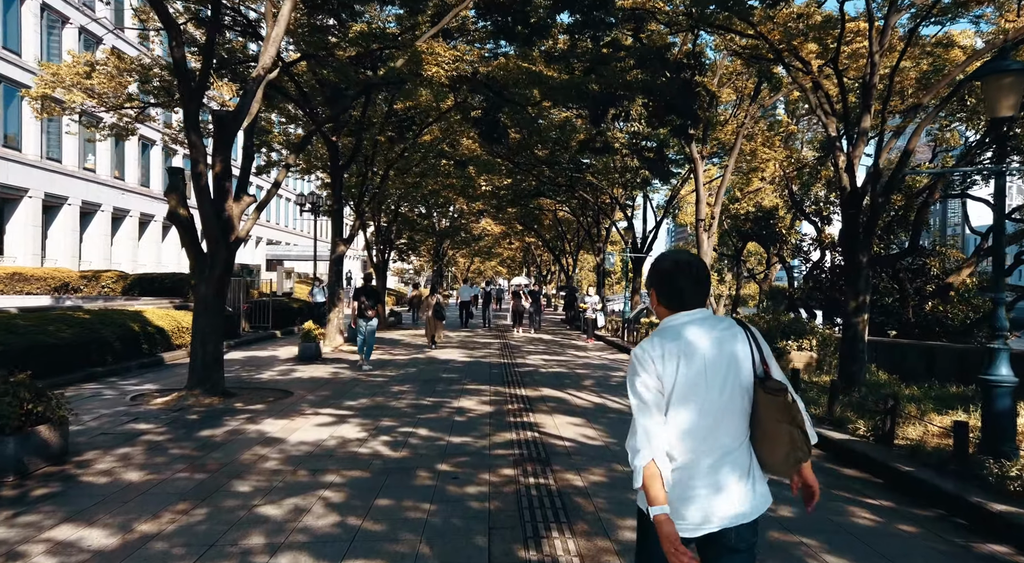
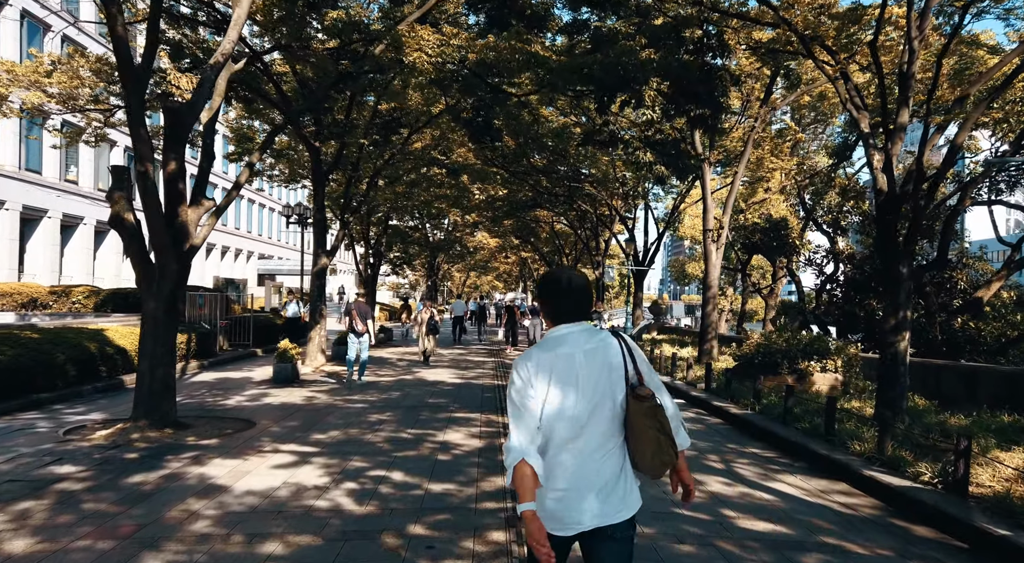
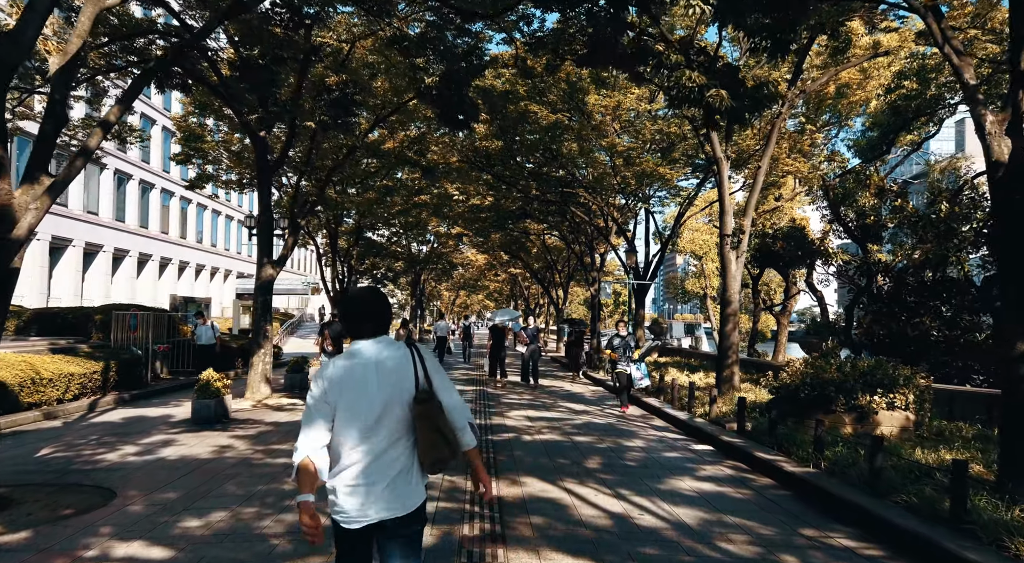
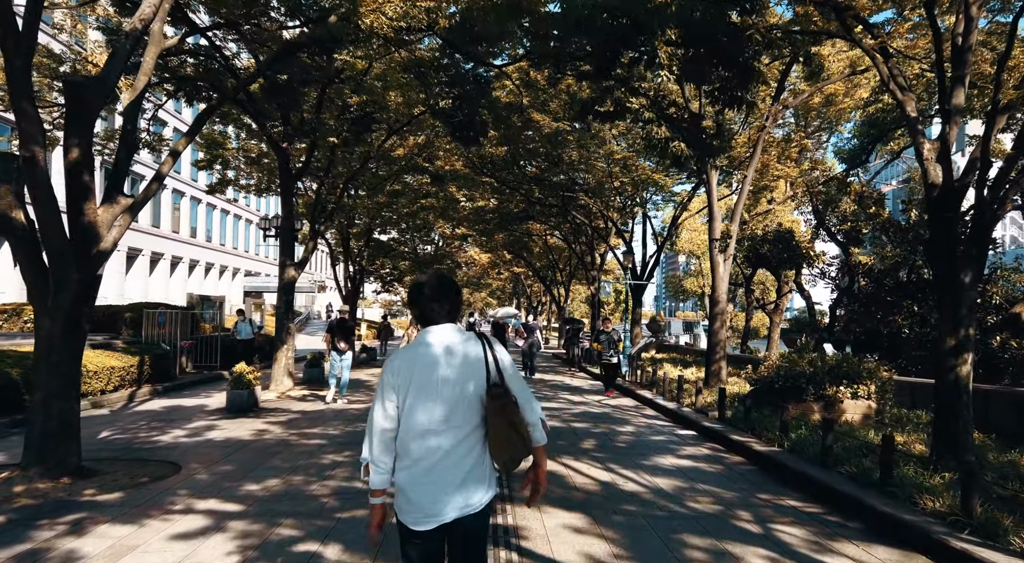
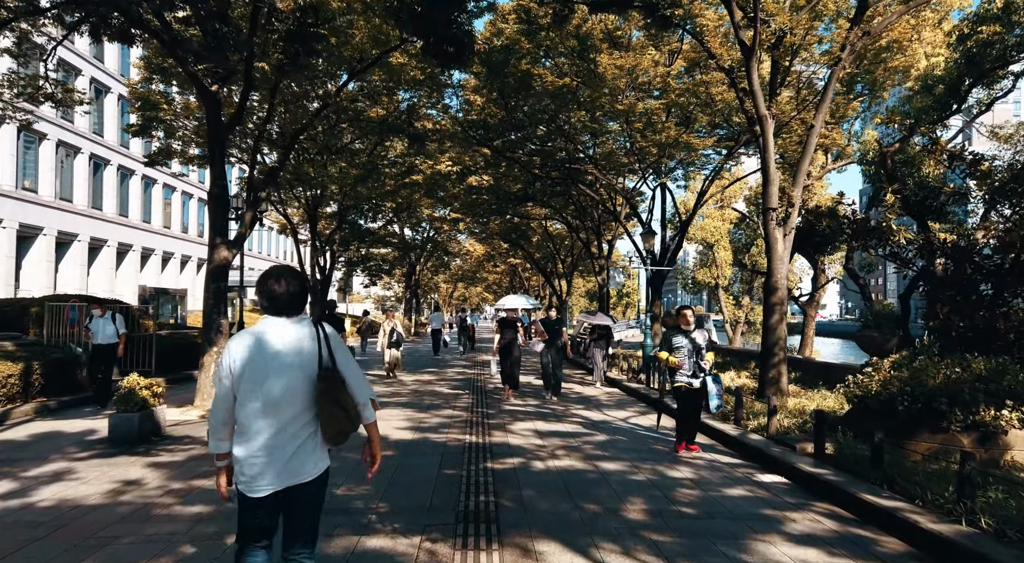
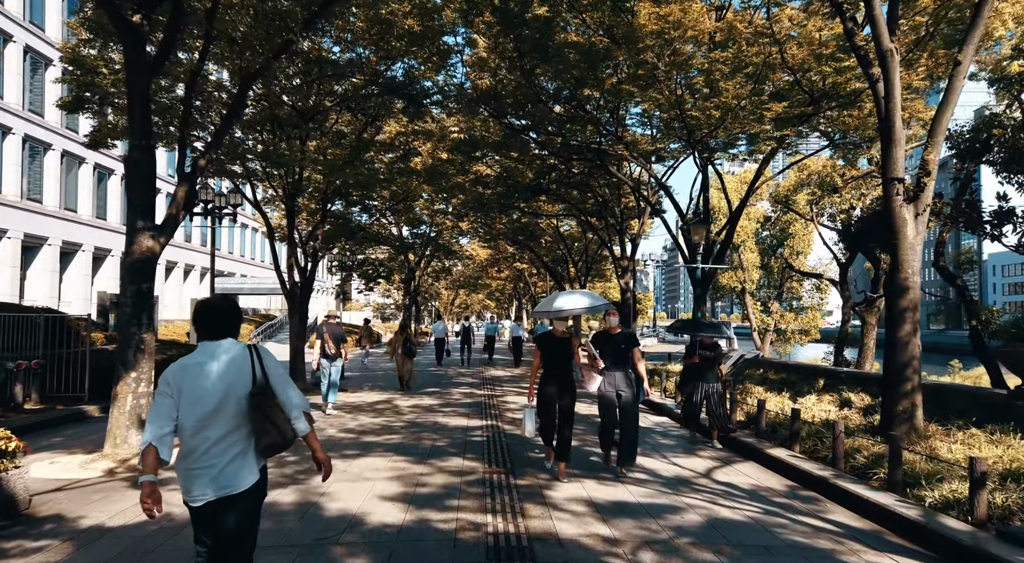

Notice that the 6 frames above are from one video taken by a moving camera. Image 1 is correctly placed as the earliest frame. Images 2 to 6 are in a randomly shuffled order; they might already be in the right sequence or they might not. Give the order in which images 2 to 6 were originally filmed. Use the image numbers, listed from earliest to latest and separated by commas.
2, 4, 3, 5, 6
